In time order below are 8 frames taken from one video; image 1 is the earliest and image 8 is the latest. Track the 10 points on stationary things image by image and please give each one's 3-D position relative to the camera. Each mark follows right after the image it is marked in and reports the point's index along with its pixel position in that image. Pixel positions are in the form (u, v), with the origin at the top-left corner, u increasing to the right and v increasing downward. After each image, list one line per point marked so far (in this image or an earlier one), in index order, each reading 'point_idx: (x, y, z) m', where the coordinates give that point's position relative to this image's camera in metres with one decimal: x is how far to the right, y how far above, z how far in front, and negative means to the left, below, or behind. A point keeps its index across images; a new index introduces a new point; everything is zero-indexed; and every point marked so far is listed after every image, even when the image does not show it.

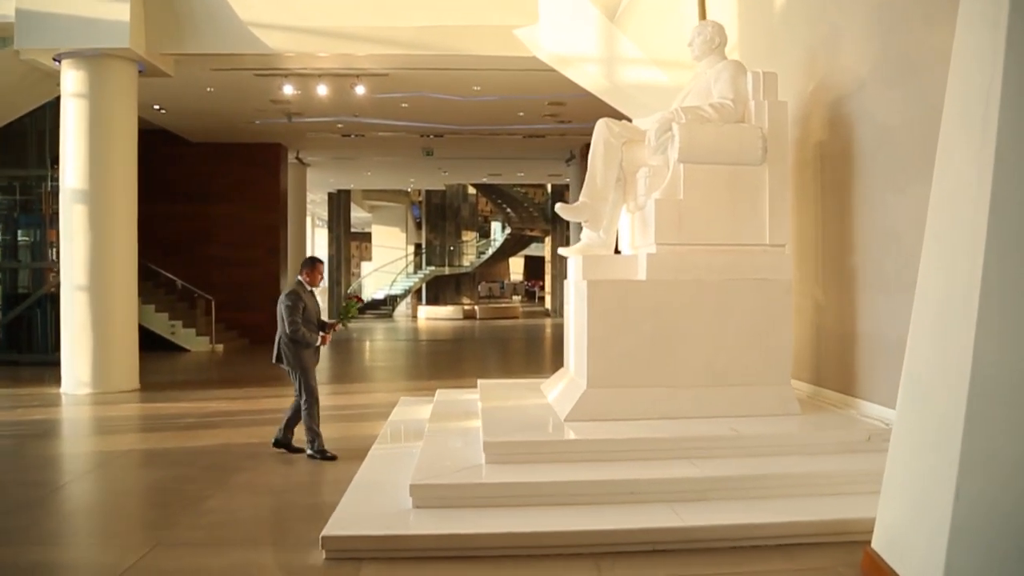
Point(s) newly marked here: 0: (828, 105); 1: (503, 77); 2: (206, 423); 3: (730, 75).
0: (+2.2, +1.3, +6.0) m
1: (-0.1, +2.7, +10.9) m
2: (-2.6, -1.2, +7.4) m
3: (+1.4, +1.4, +5.7) m
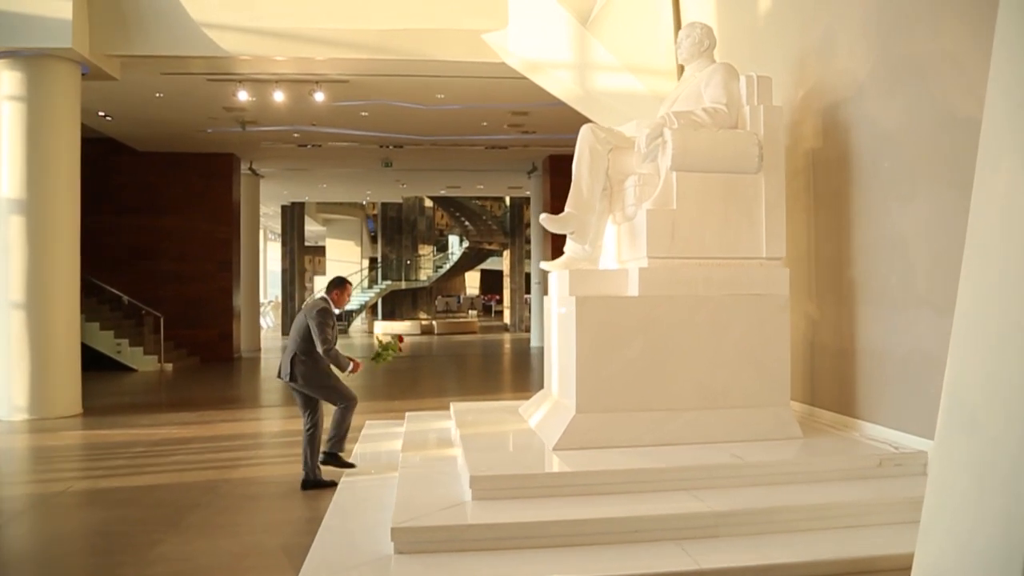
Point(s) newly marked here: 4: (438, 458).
0: (+2.1, +1.2, +5.8) m
1: (-0.5, +2.5, +10.5) m
2: (-2.9, -1.3, +6.8) m
3: (+1.3, +1.3, +5.4) m
4: (-0.5, -1.0, +5.3) m
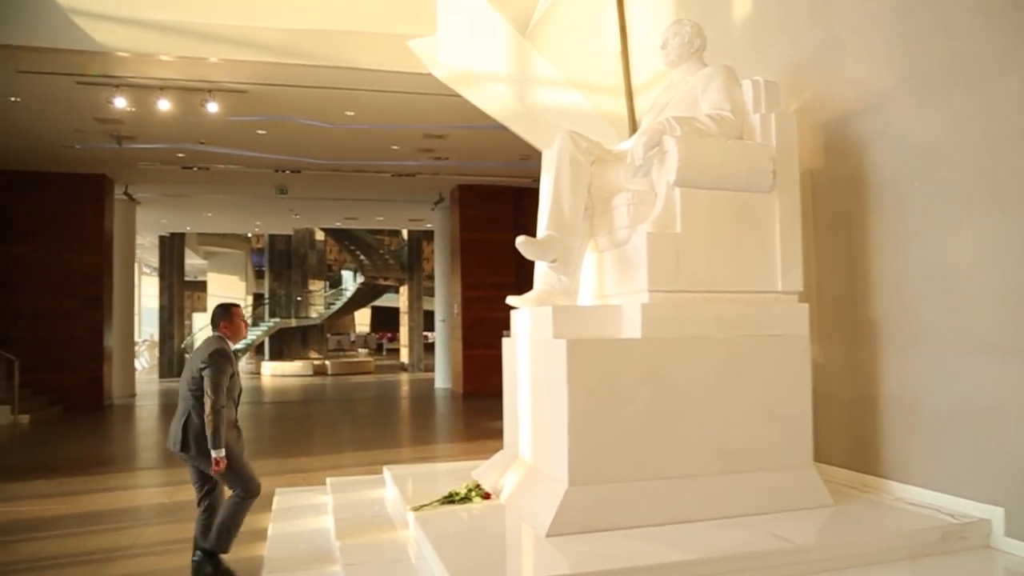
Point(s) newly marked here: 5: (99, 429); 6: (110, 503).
0: (+1.8, +1.0, +5.1) m
1: (-1.4, +2.1, +9.5) m
2: (-3.2, -1.6, +5.3) m
3: (+1.1, +1.1, +4.6) m
4: (-0.6, -1.2, +4.1) m
5: (-5.7, -2.0, +11.9) m
6: (-3.1, -1.6, +6.6) m
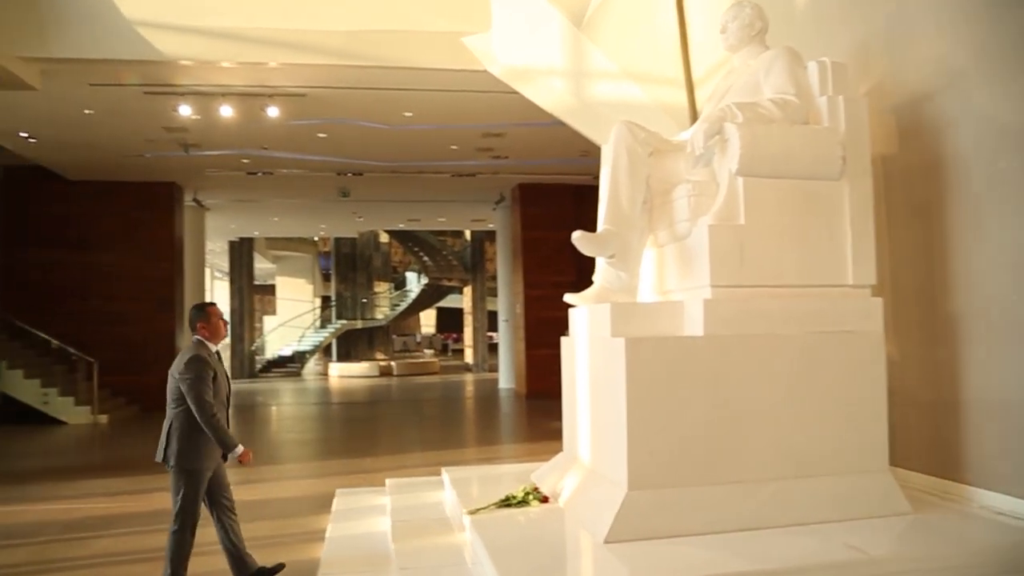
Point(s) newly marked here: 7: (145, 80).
0: (+2.2, +1.0, +4.8) m
1: (-0.7, +2.1, +9.4) m
2: (-2.8, -1.6, +5.4) m
3: (+1.4, +1.1, +4.3) m
4: (-0.4, -1.2, +4.0) m
5: (-4.8, -2.0, +12.2) m
6: (-2.6, -1.7, +6.7) m
7: (-3.7, +2.1, +8.6) m
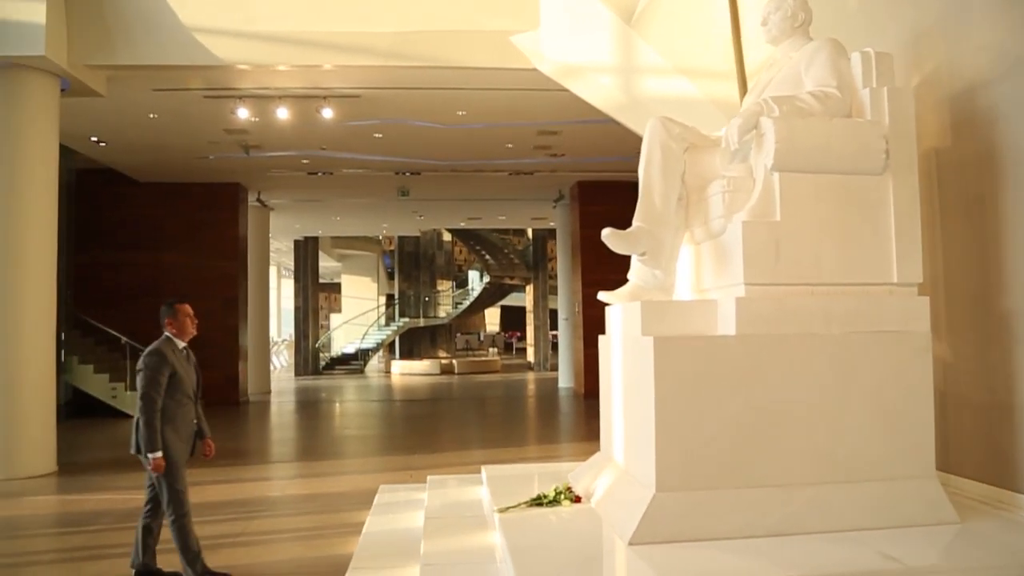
0: (+2.3, +1.0, +4.6) m
1: (-0.2, +2.1, +9.4) m
2: (-2.6, -1.6, +5.6) m
3: (+1.6, +1.1, +4.2) m
4: (-0.2, -1.2, +4.0) m
5: (-4.0, -2.0, +12.5) m
6: (-2.3, -1.7, +6.8) m
7: (-3.2, +2.1, +8.8) m
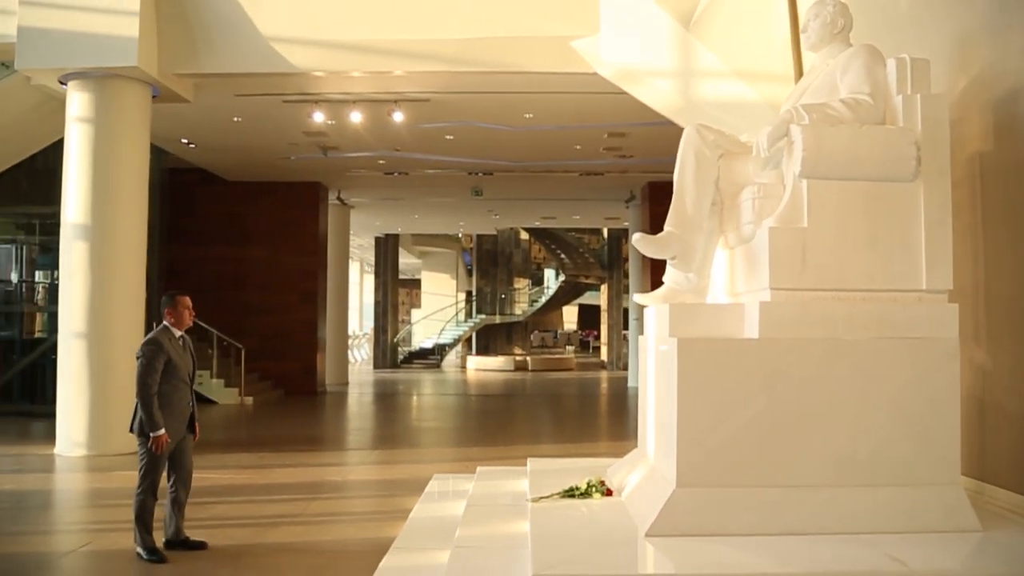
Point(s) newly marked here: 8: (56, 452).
0: (+2.6, +1.0, +4.6) m
1: (+0.5, +2.1, +9.6) m
2: (-2.2, -1.5, +6.1) m
3: (+1.7, +1.1, +4.3) m
4: (-0.1, -1.2, +4.3) m
5: (-3.1, -1.9, +13.1) m
6: (-1.8, -1.6, +7.3) m
7: (-2.5, +2.1, +9.3) m
8: (-4.5, -1.6, +8.4) m
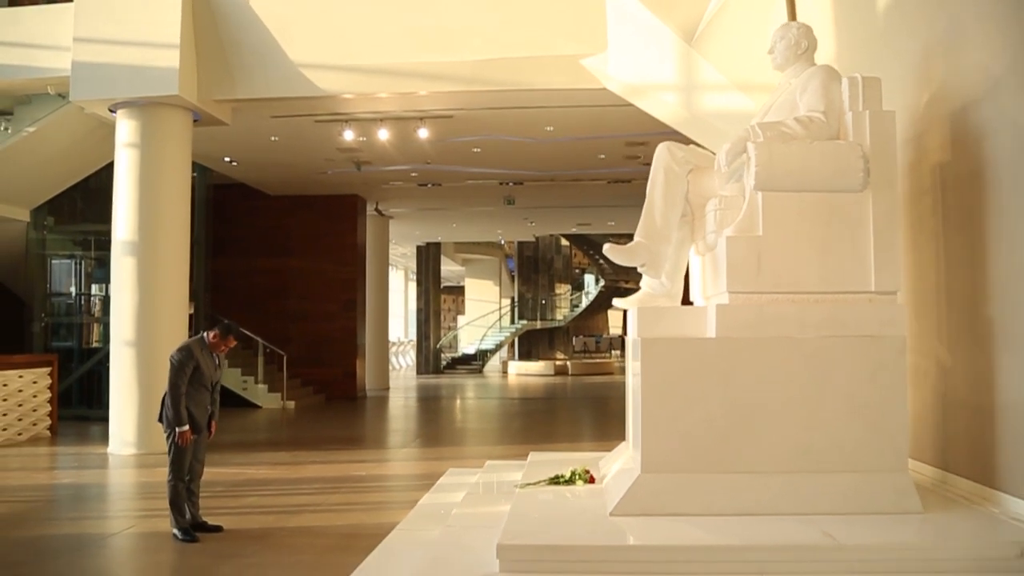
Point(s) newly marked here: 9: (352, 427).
0: (+2.5, +1.0, +4.9) m
1: (+0.8, +2.1, +10.1) m
2: (-2.2, -1.6, +6.7) m
3: (+1.7, +1.1, +4.6) m
4: (-0.1, -1.3, +4.7) m
5: (-2.6, -2.0, +13.7) m
6: (-1.7, -1.7, +7.8) m
7: (-2.3, +2.0, +9.9) m
8: (-4.3, -1.7, +9.1) m
9: (-2.4, -2.0, +12.4) m
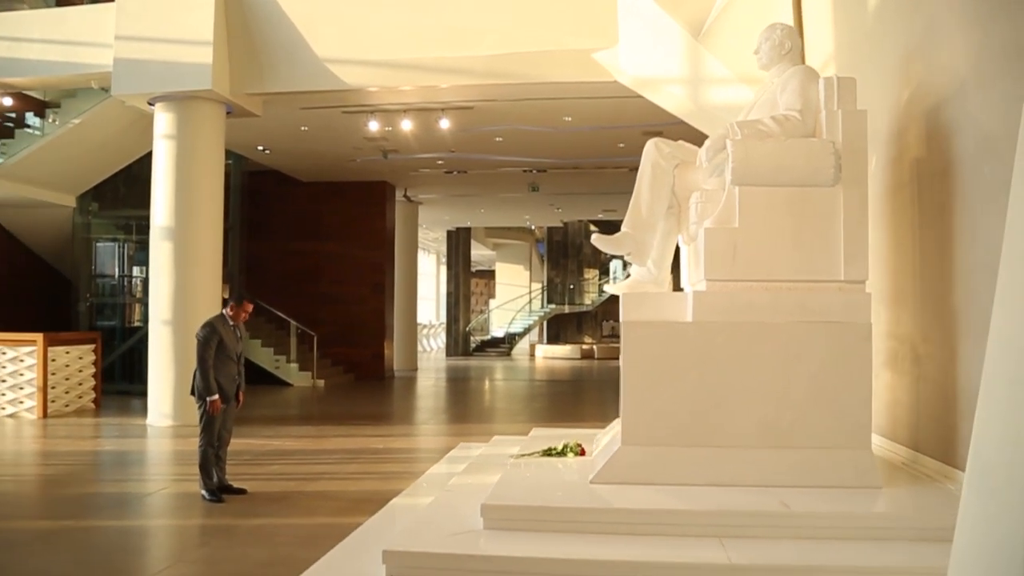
0: (+2.5, +1.0, +5.1) m
1: (+1.0, +2.2, +10.4) m
2: (-2.1, -1.5, +7.2) m
3: (+1.6, +1.2, +4.9) m
4: (-0.2, -1.2, +5.1) m
5: (-2.2, -1.8, +14.2) m
6: (-1.6, -1.5, +8.3) m
7: (-2.1, +2.2, +10.3) m
8: (-4.1, -1.5, +9.7) m
9: (-2.1, -1.8, +12.9) m
